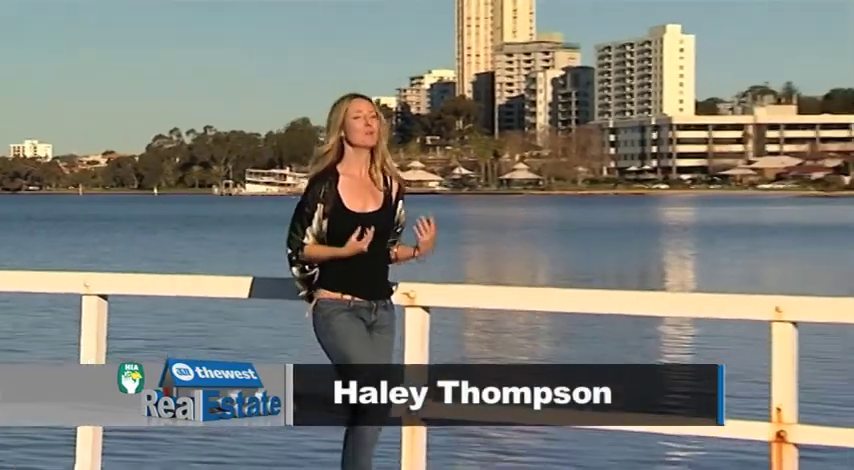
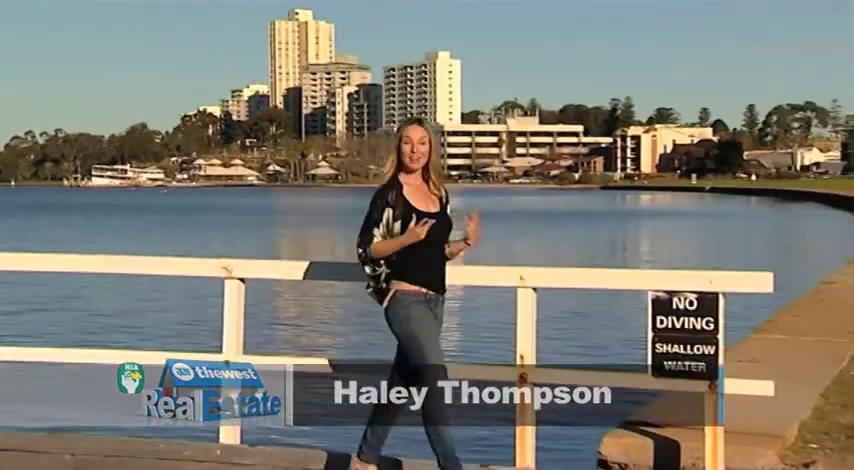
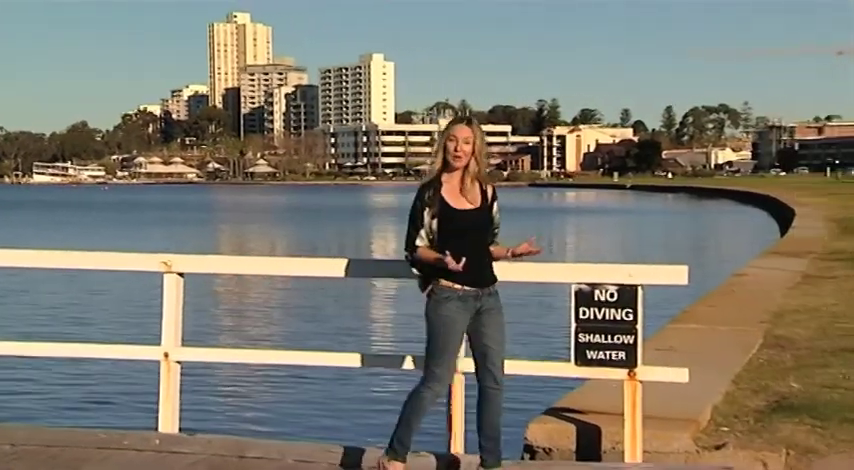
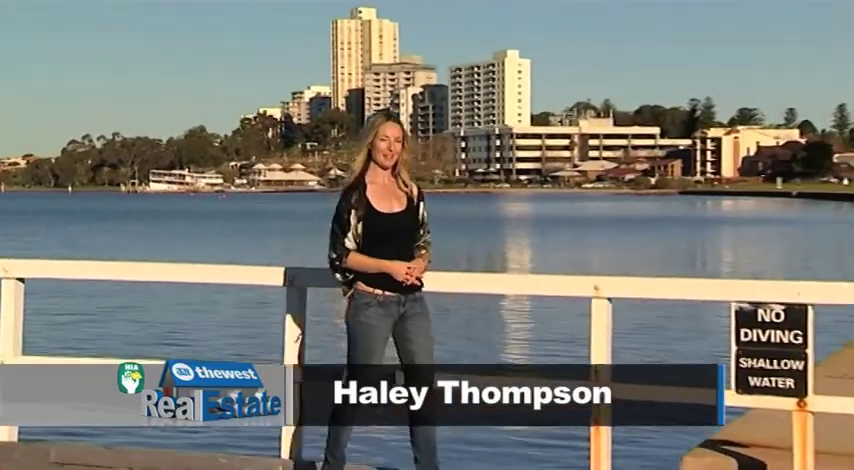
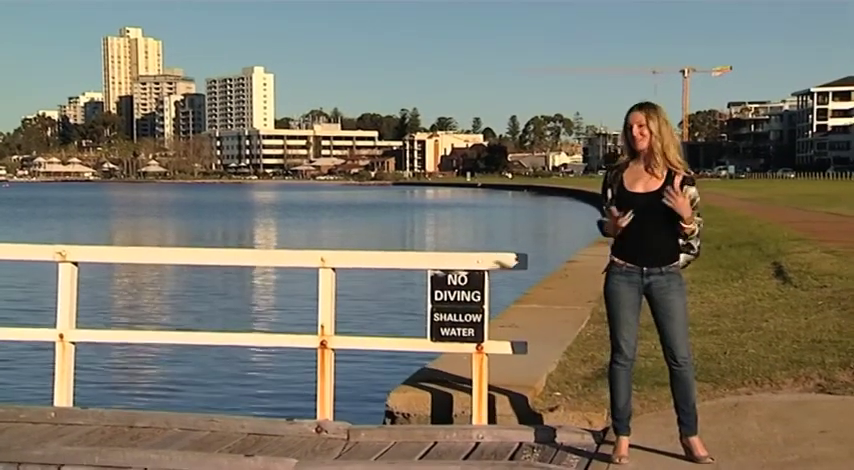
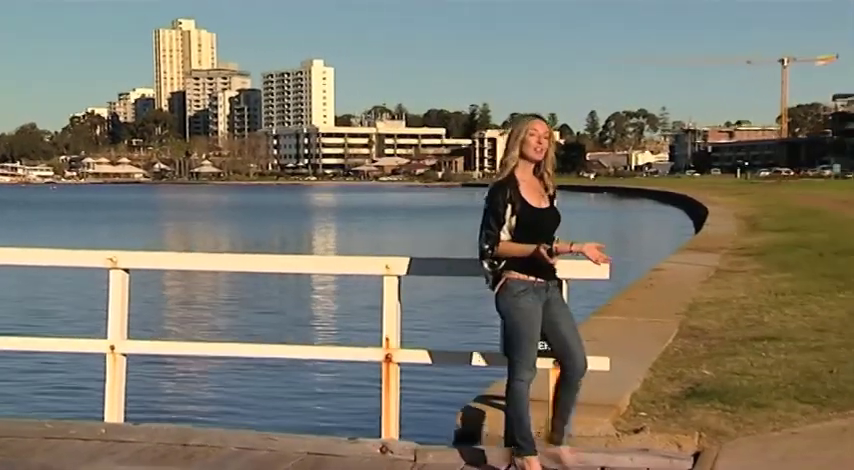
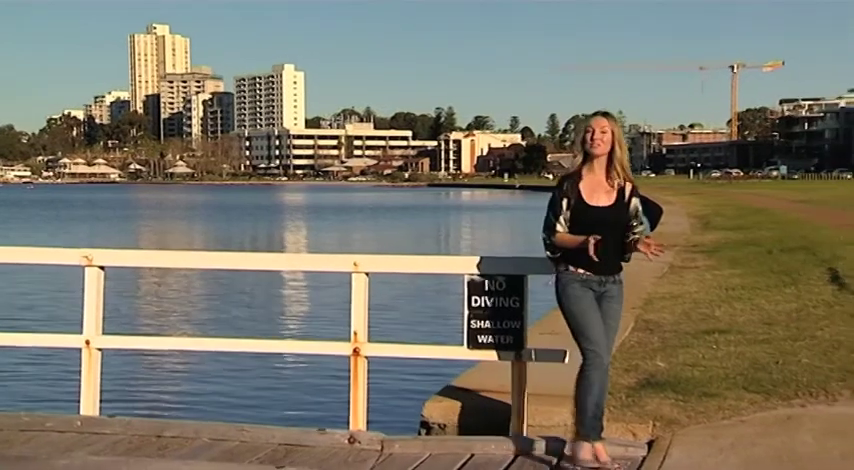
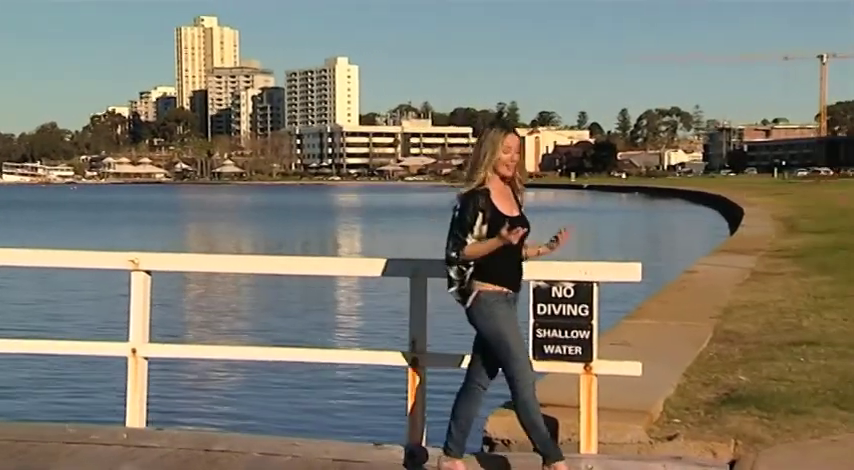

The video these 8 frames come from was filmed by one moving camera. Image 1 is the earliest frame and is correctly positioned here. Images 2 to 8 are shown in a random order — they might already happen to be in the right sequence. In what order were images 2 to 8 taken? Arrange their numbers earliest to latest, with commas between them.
4, 2, 3, 8, 6, 7, 5
